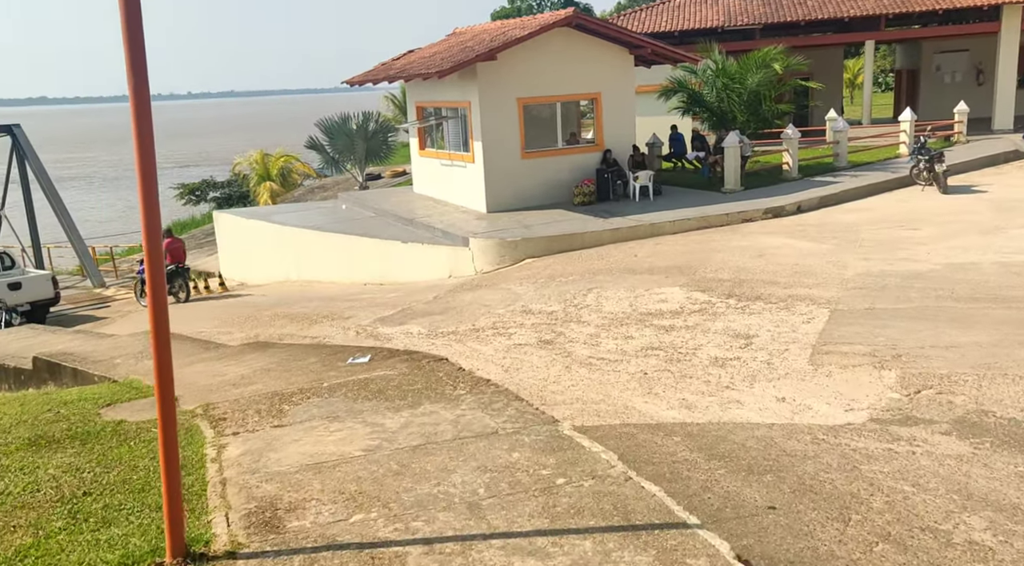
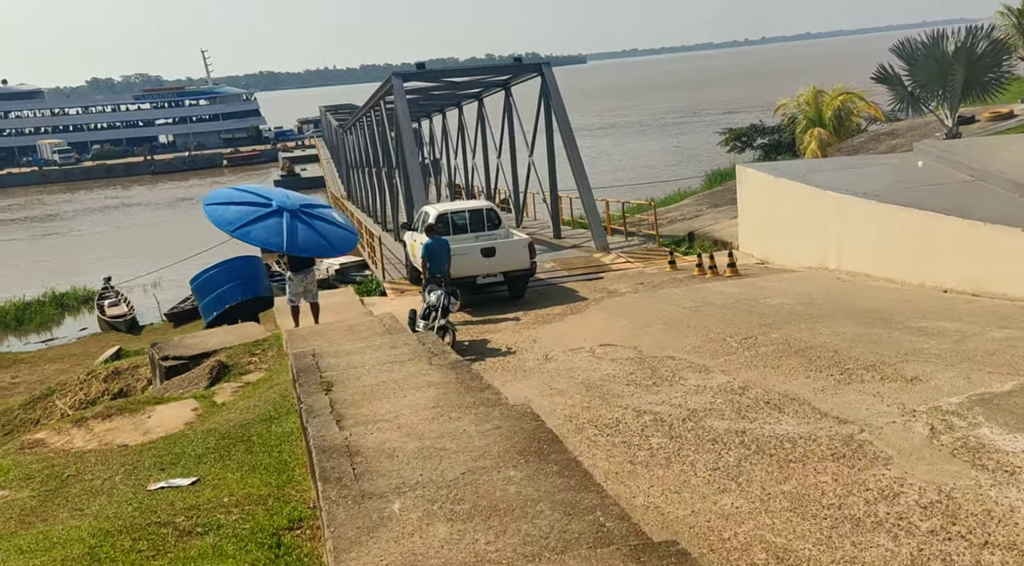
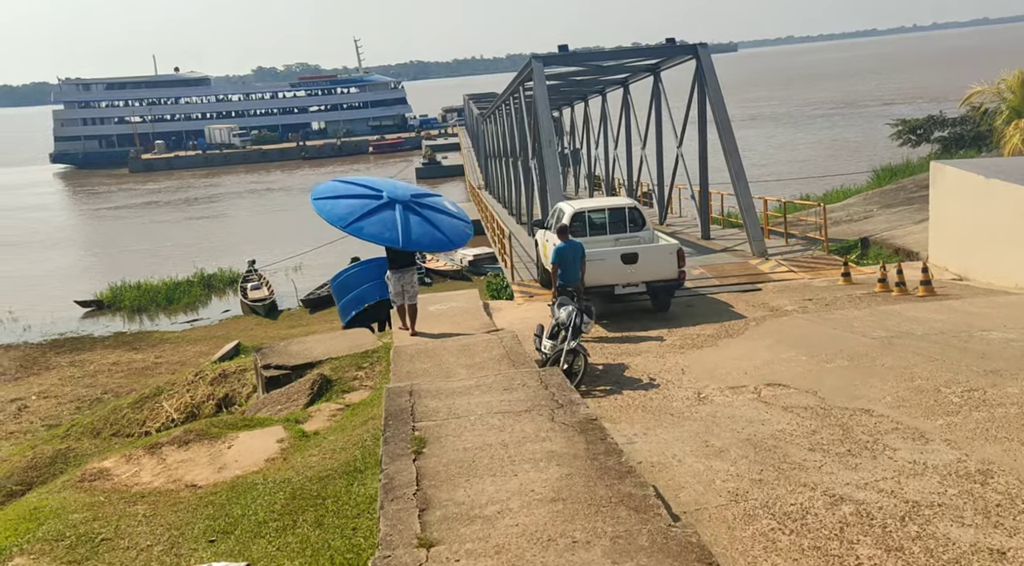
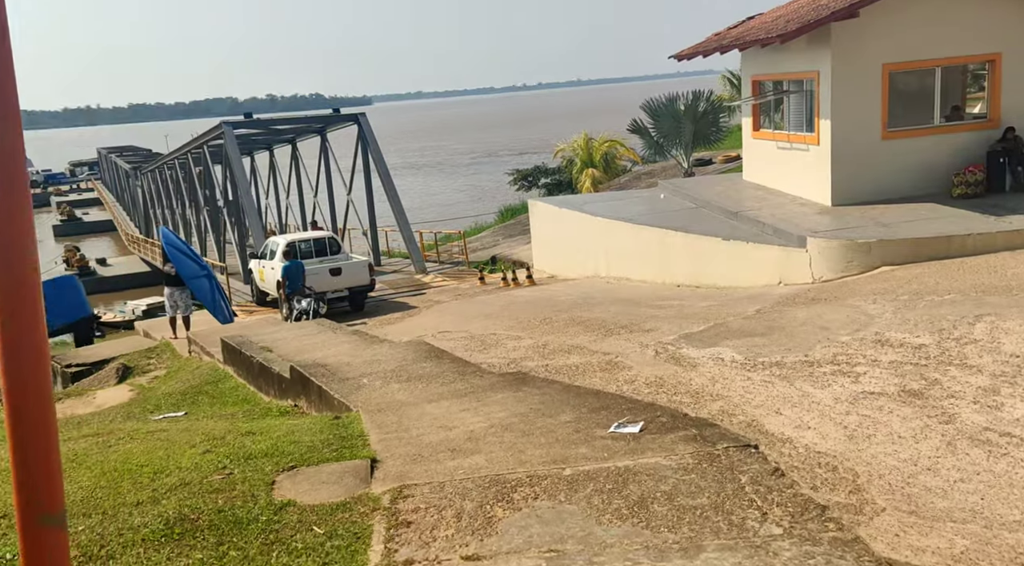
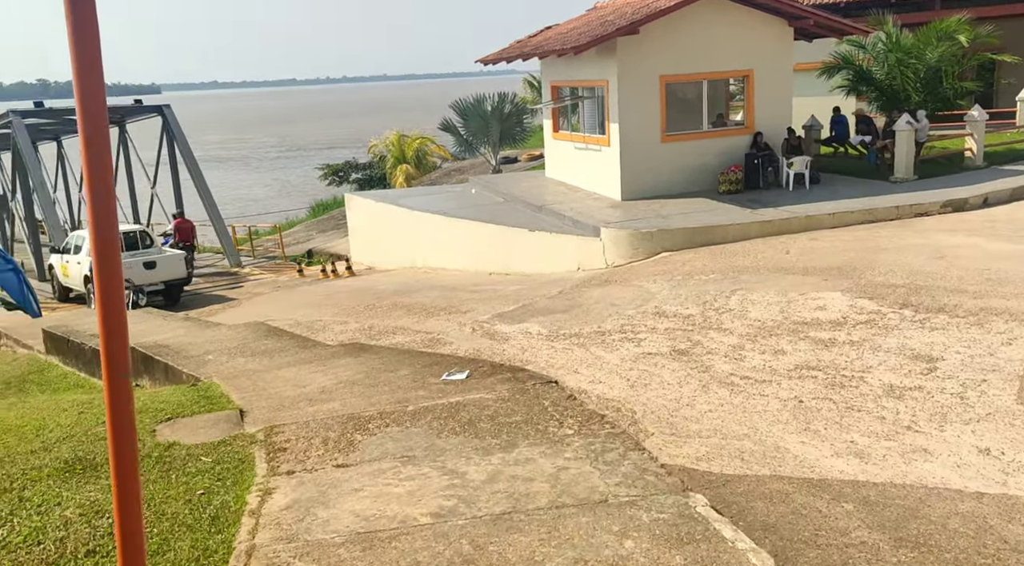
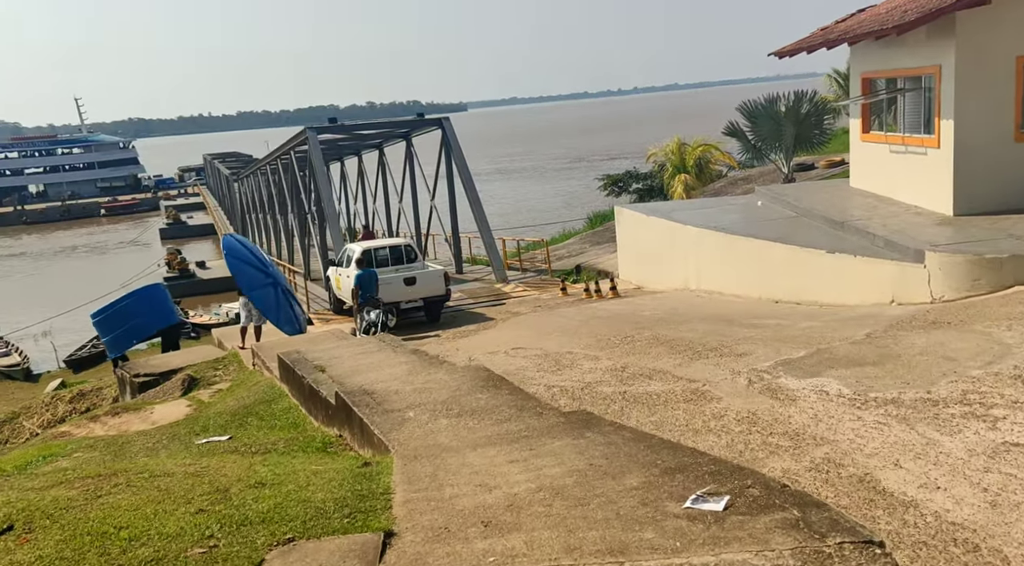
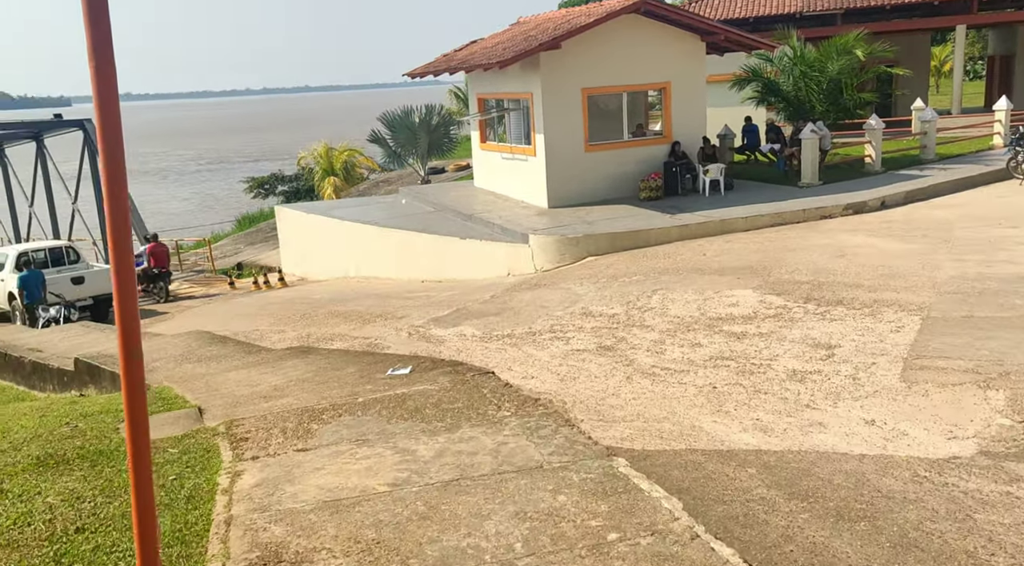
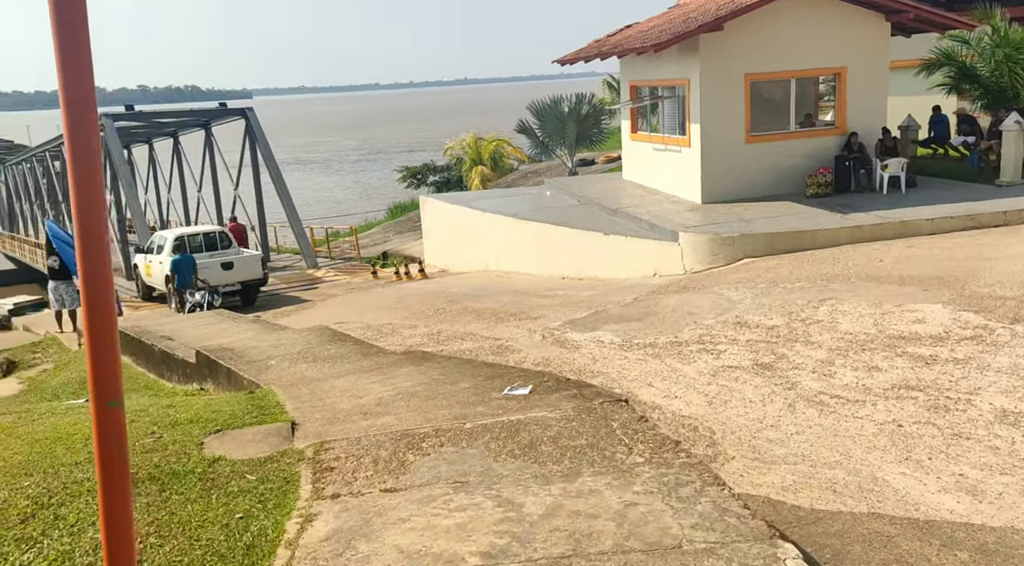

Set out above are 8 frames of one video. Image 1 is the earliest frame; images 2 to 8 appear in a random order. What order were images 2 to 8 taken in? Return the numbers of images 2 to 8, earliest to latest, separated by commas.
7, 5, 8, 4, 6, 2, 3
